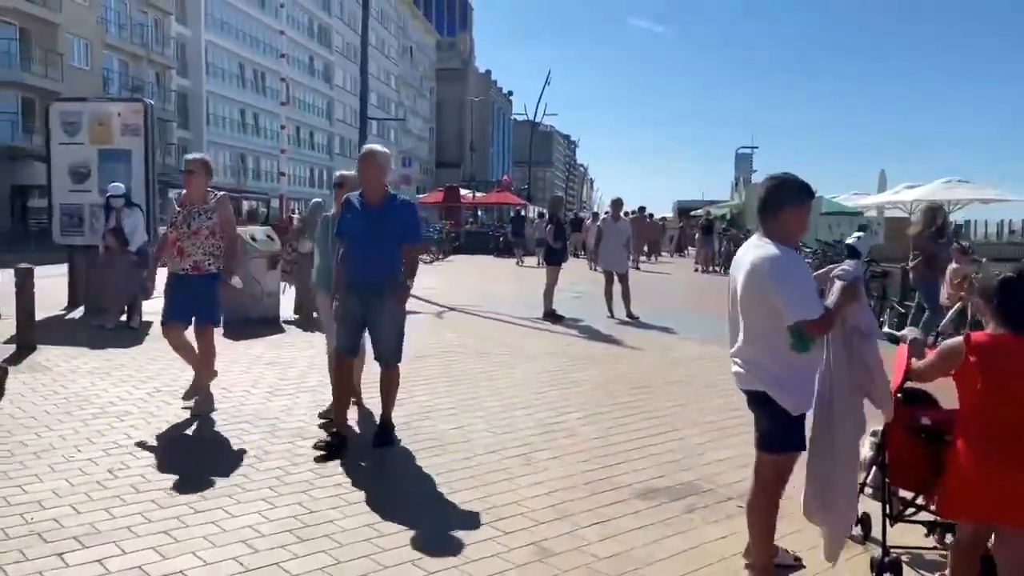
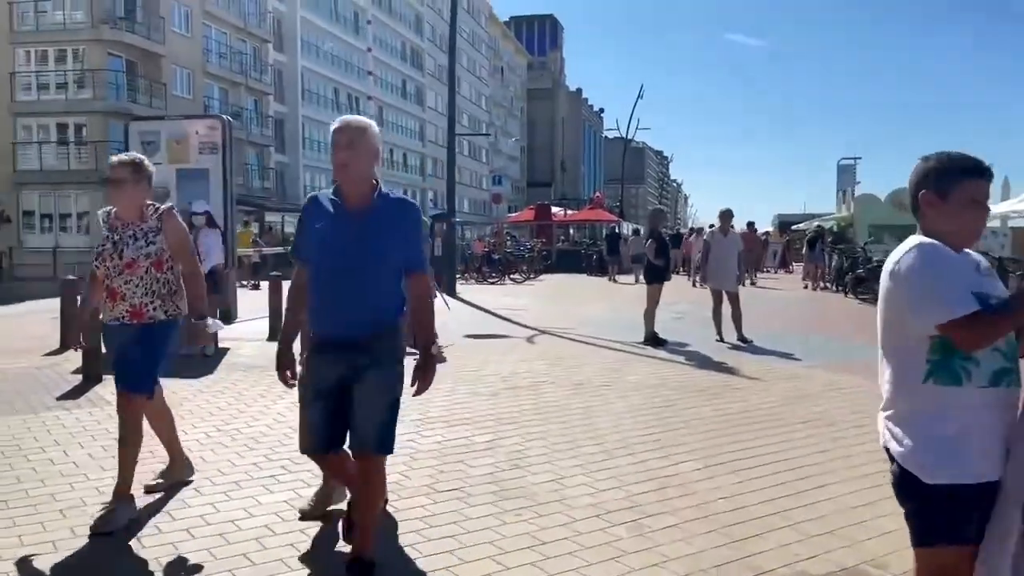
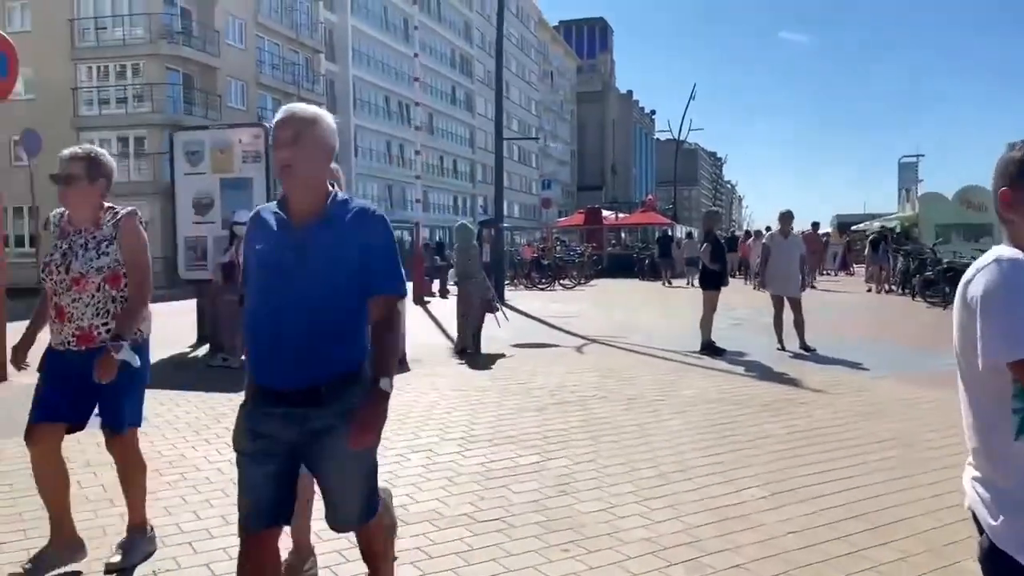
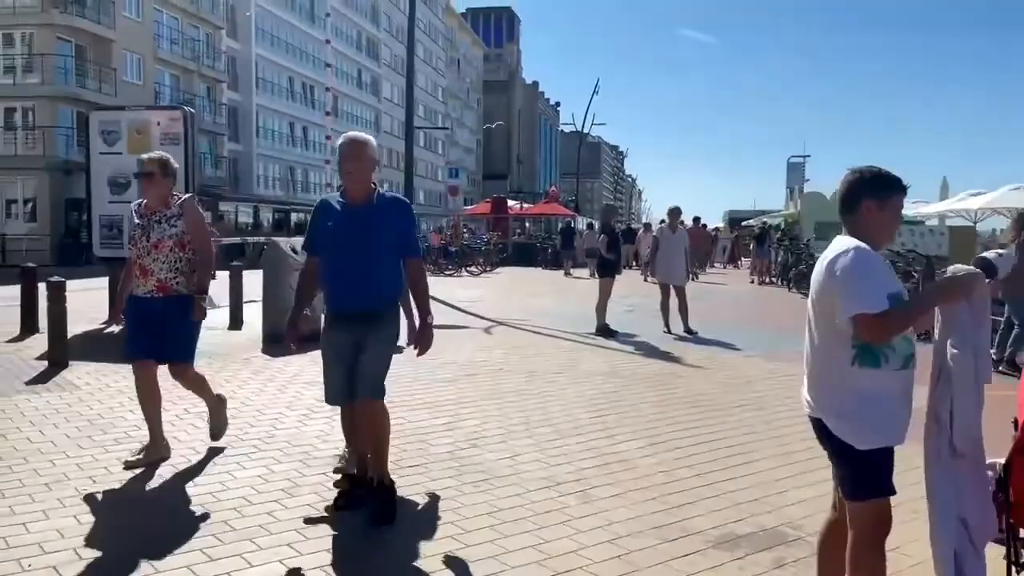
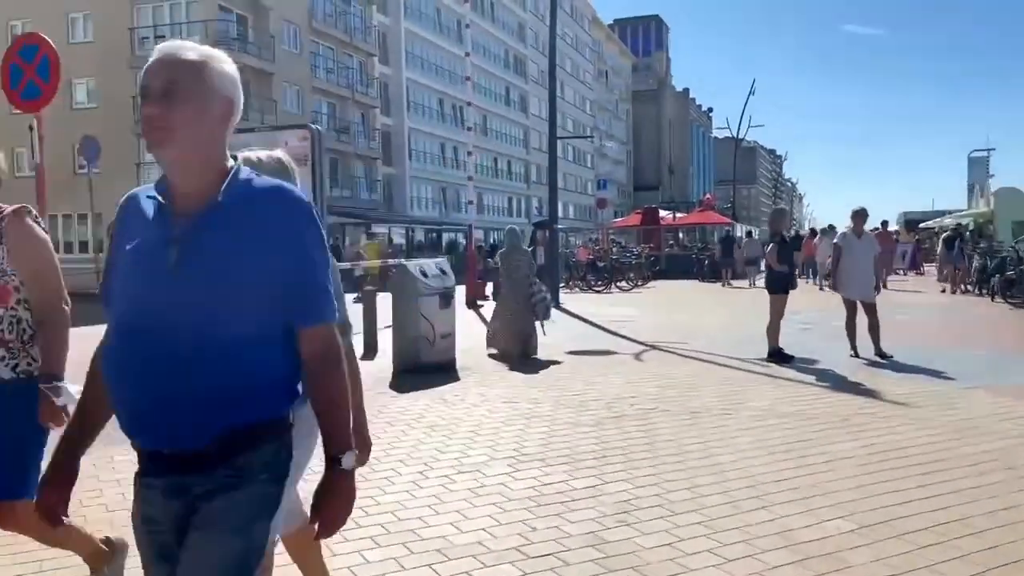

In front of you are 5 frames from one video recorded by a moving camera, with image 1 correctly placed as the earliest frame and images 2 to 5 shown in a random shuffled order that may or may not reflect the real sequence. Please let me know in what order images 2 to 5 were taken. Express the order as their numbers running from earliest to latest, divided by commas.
4, 2, 3, 5
